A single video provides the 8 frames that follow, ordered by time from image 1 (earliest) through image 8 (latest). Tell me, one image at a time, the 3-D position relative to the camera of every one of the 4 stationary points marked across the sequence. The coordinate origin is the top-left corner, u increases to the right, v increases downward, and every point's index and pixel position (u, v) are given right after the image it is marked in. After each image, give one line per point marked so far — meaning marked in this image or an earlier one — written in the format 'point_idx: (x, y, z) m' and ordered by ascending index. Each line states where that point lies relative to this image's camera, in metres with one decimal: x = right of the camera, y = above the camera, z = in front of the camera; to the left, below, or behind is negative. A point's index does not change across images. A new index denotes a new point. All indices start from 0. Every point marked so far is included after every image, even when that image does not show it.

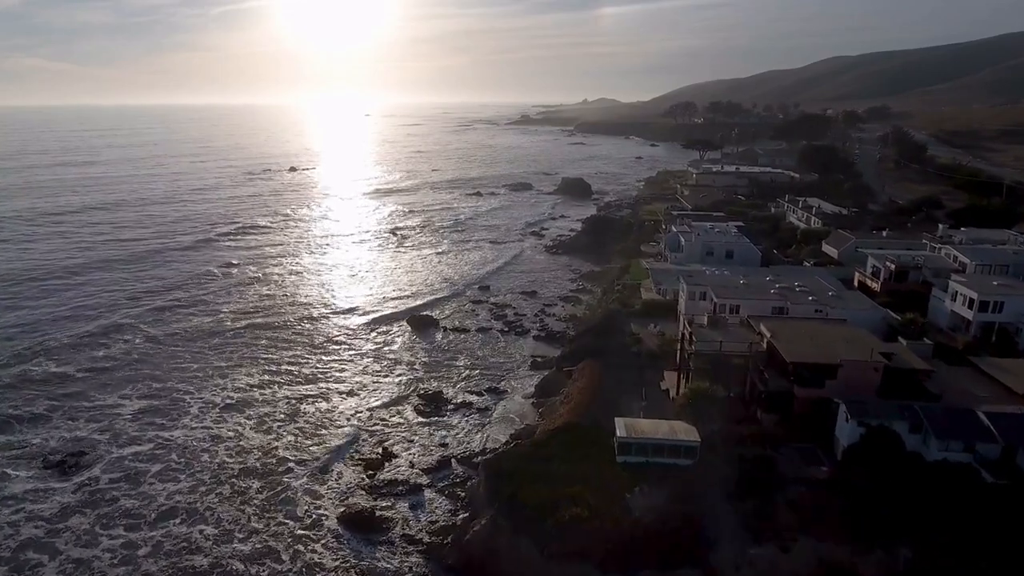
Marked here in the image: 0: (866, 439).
0: (+8.6, -3.7, +15.9) m
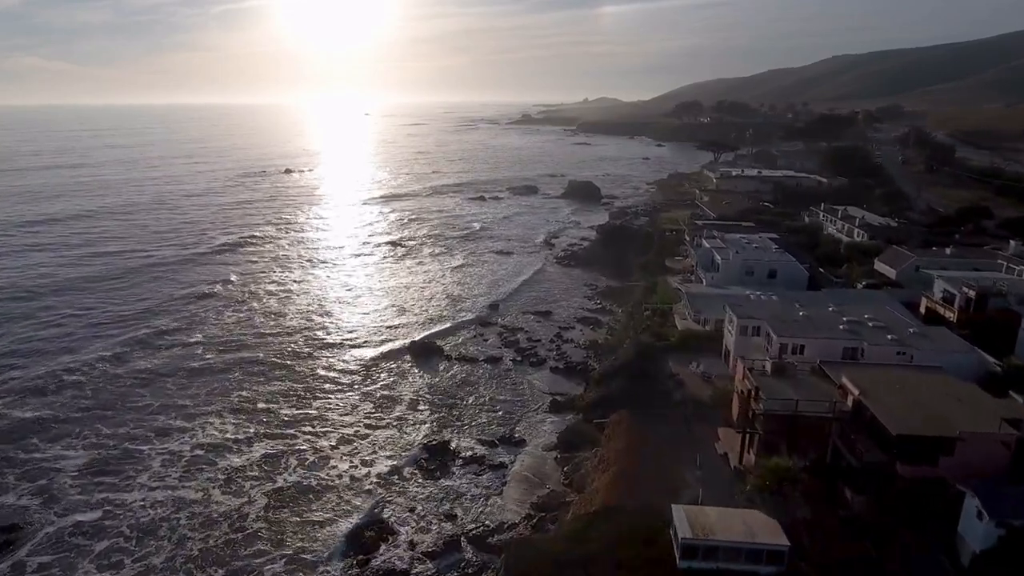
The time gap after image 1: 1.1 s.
0: (+9.2, -4.7, +12.2) m
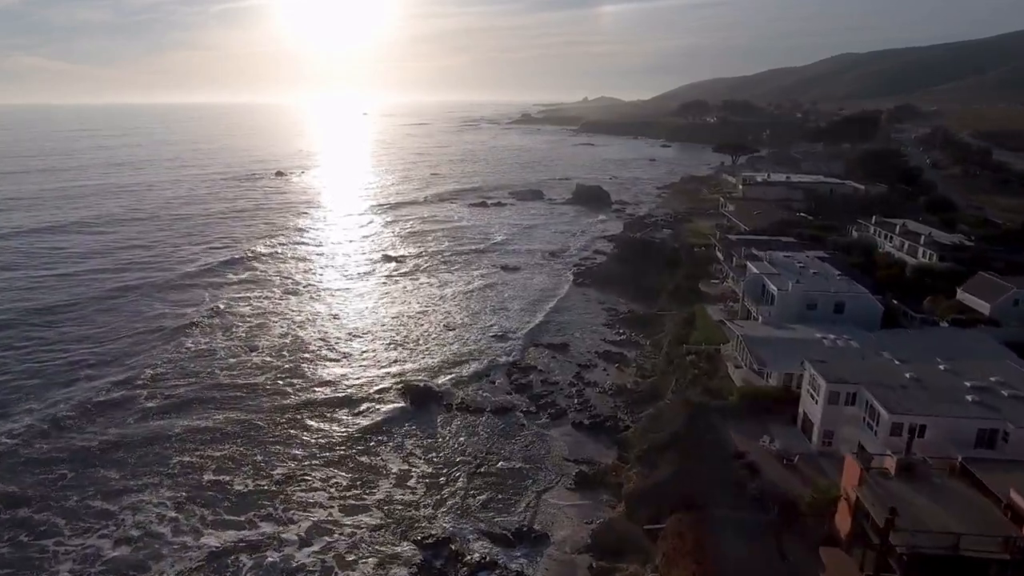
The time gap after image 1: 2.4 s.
0: (+9.7, -6.1, +7.4) m
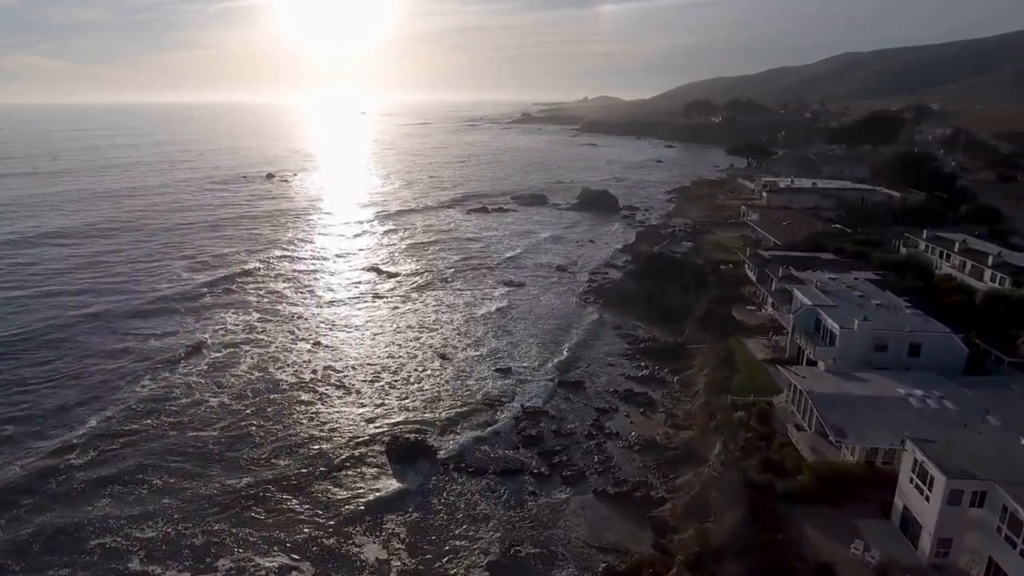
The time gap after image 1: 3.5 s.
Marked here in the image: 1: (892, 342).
0: (+9.9, -7.2, +3.4) m
1: (+11.2, -1.6, +19.2) m
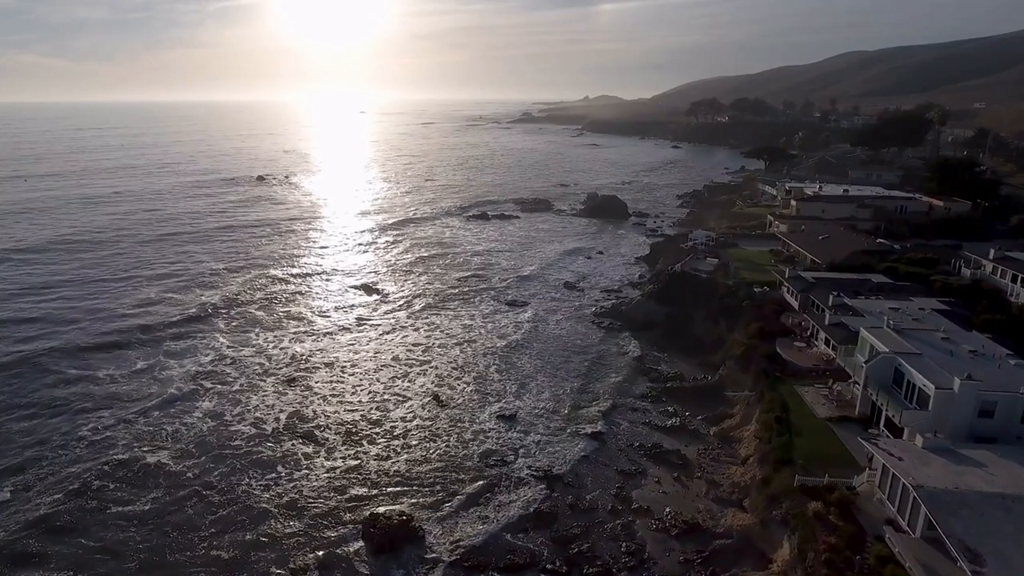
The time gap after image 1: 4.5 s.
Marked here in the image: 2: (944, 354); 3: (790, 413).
0: (+10.1, -8.4, -0.7) m
1: (+11.4, -2.8, +15.1) m
2: (+11.5, -1.8, +17.3) m
3: (+7.9, -3.5, +18.5) m
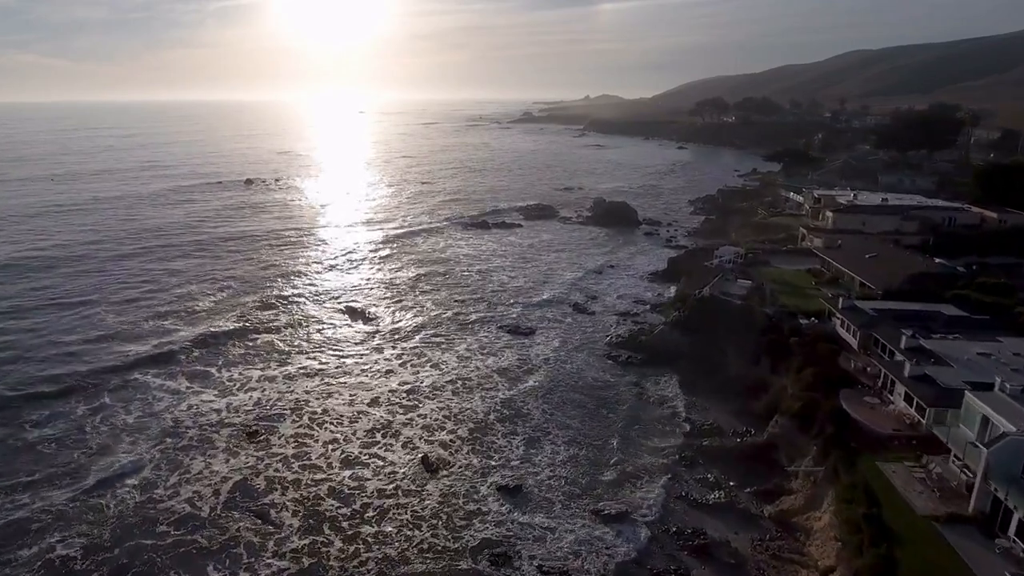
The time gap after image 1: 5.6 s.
0: (+10.2, -9.6, -5.0) m
1: (+11.5, -4.0, +10.8) m
2: (+11.6, -3.0, +13.0) m
3: (+8.0, -4.8, +14.2) m
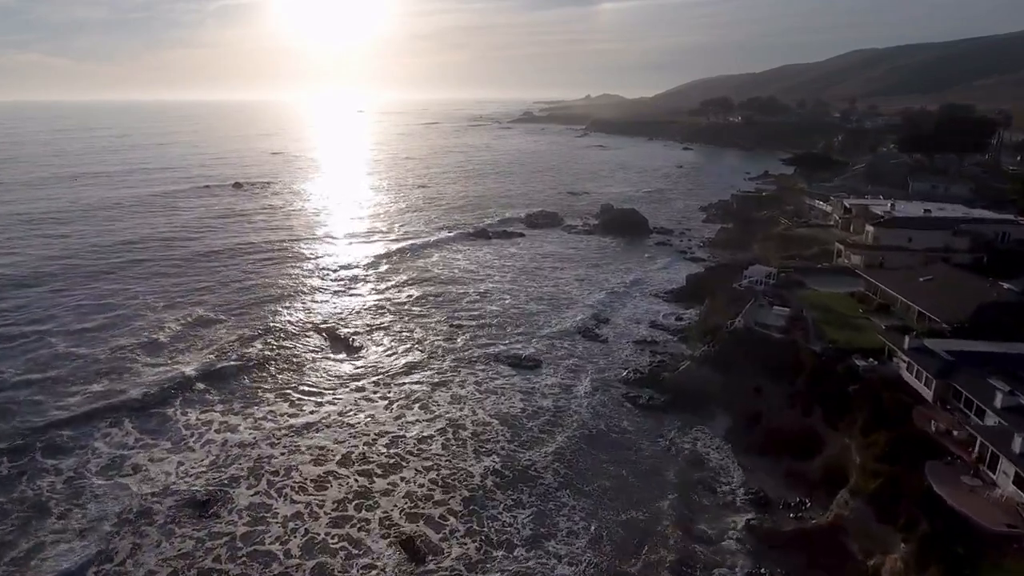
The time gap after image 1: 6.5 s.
0: (+10.3, -10.8, -8.8) m
1: (+11.6, -5.1, +7.0) m
2: (+11.7, -4.1, +9.2) m
3: (+8.1, -5.9, +10.4) m
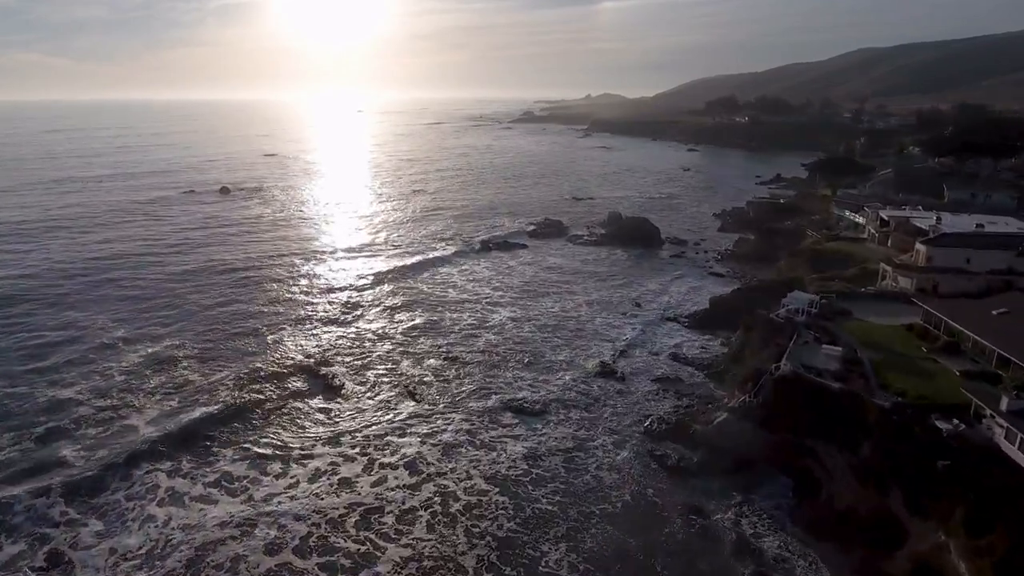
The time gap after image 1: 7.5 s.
0: (+10.4, -12.0, -12.7) m
1: (+11.7, -6.3, +3.1) m
2: (+11.8, -5.3, +5.3) m
3: (+8.2, -7.1, +6.5) m
